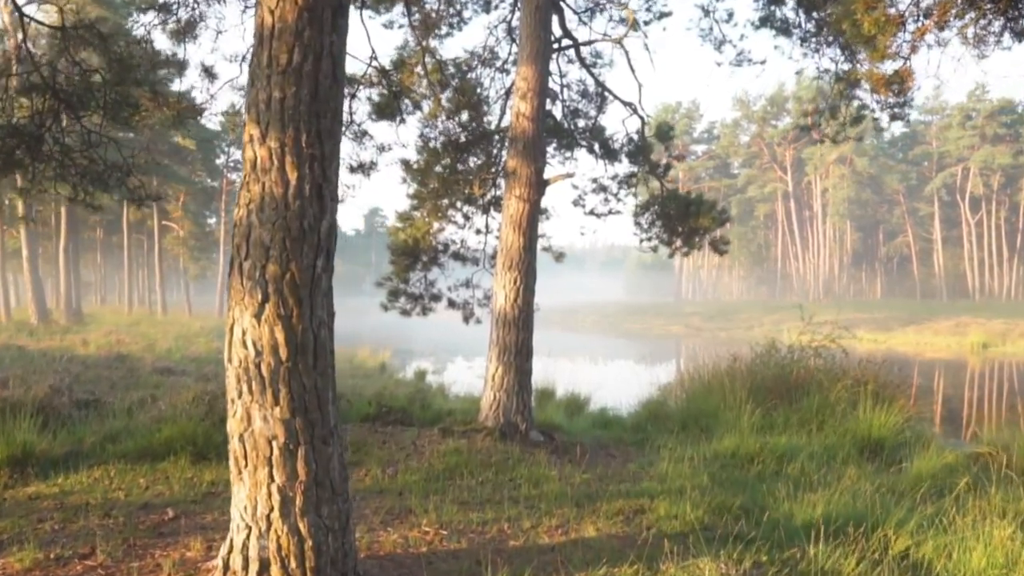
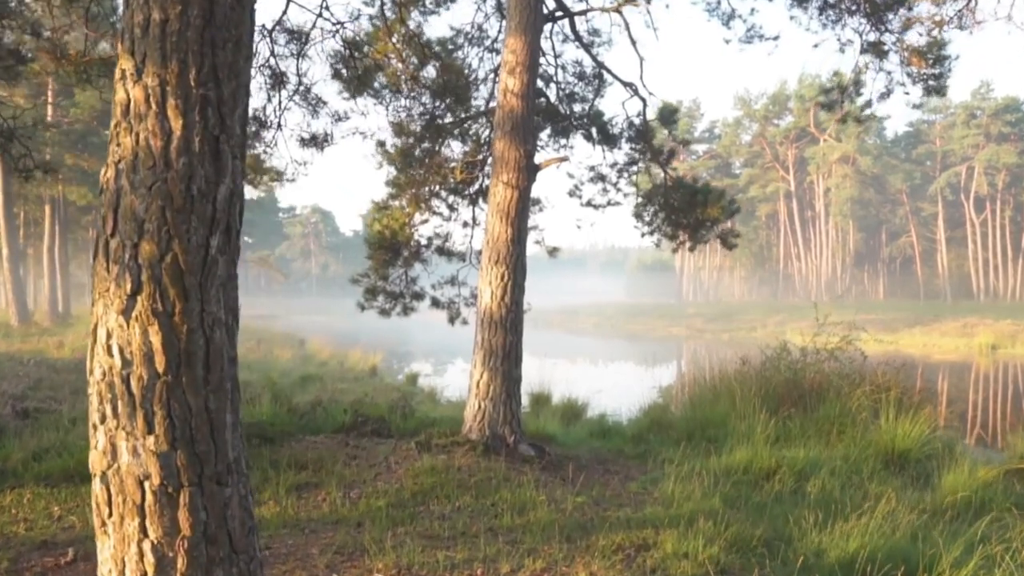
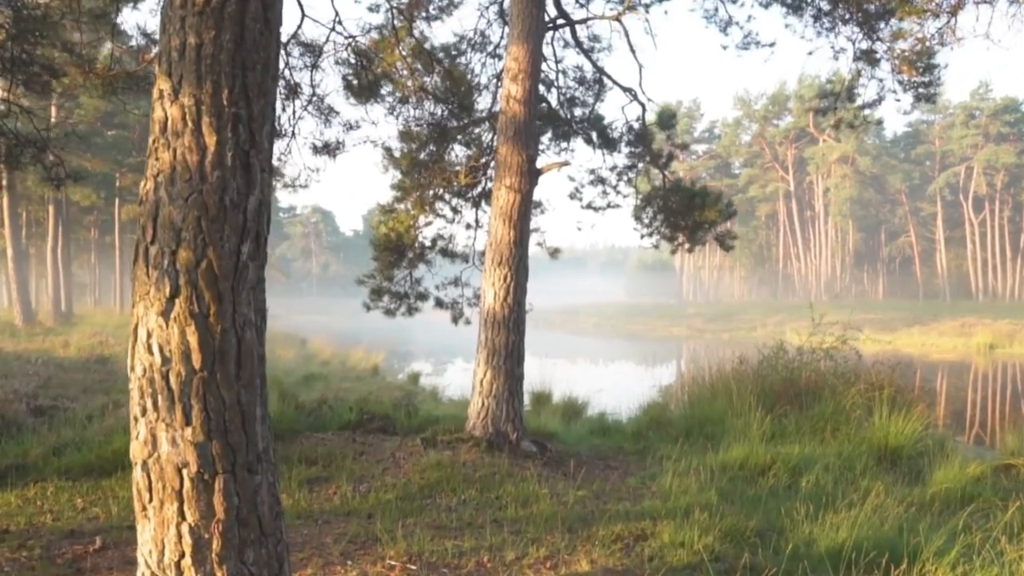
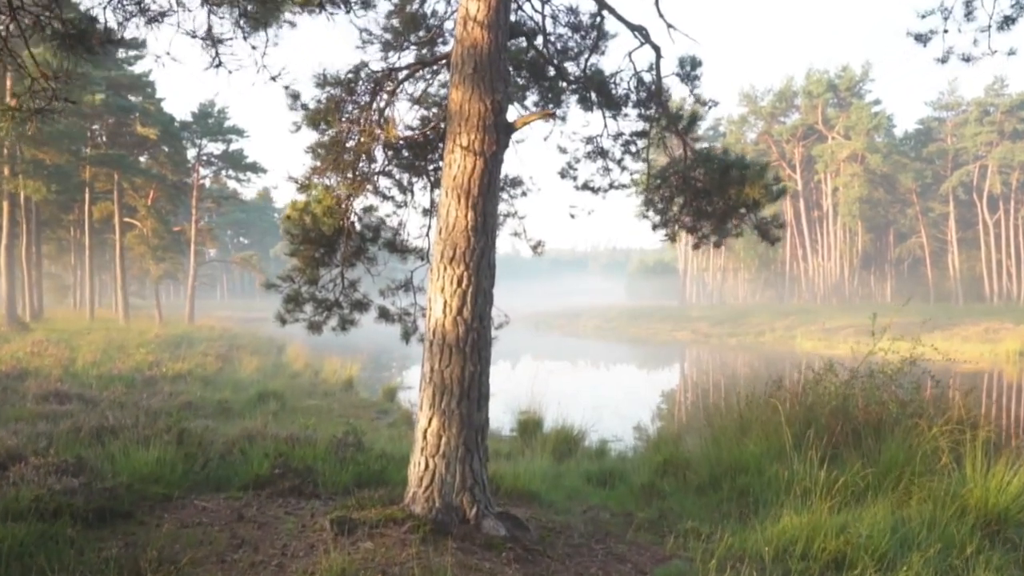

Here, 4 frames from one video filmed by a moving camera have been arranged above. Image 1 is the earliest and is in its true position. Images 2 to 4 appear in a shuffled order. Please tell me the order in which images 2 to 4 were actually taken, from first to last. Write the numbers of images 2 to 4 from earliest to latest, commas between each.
3, 2, 4
